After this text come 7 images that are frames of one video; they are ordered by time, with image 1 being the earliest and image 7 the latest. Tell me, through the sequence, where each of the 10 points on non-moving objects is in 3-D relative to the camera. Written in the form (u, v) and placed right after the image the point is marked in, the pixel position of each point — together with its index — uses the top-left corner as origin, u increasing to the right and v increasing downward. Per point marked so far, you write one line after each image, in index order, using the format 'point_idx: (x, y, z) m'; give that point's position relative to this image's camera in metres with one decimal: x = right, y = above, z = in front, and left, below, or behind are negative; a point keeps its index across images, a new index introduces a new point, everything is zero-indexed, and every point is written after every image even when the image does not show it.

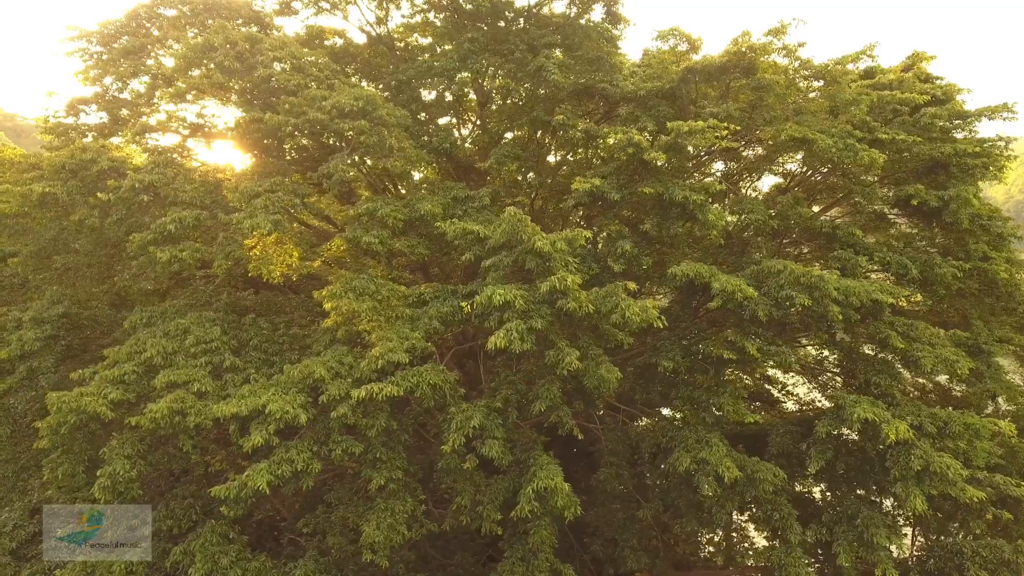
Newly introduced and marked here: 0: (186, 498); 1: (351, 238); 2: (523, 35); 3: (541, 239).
0: (-4.6, -2.9, +7.1) m
1: (-2.3, +0.7, +7.2) m
2: (+0.3, +5.0, +9.9) m
3: (+0.4, +0.7, +6.8) m
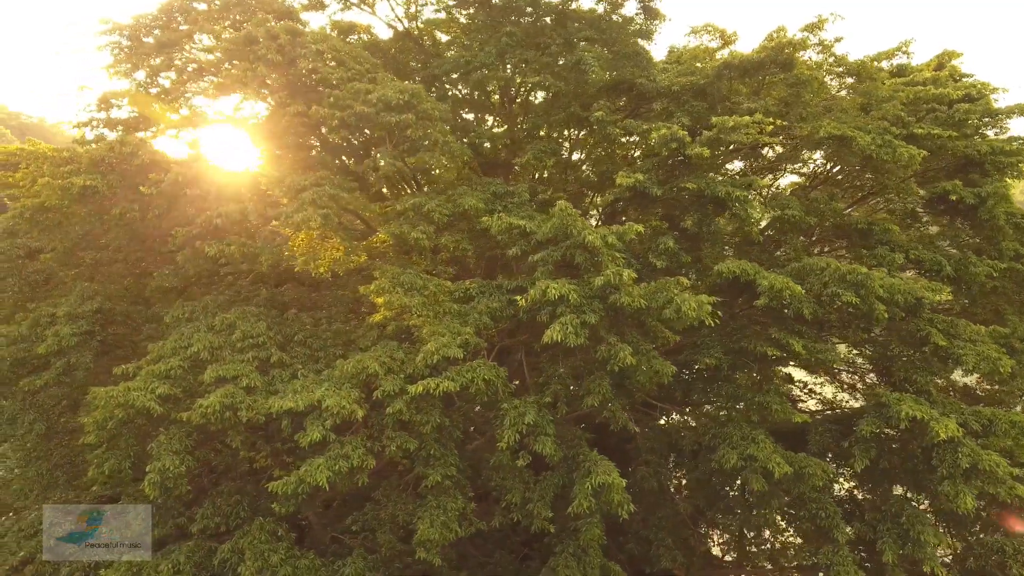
0: (-3.9, -2.9, +7.0) m
1: (-1.6, +0.8, +7.1) m
2: (+0.9, +5.1, +9.9) m
3: (+1.0, +0.7, +6.7) m
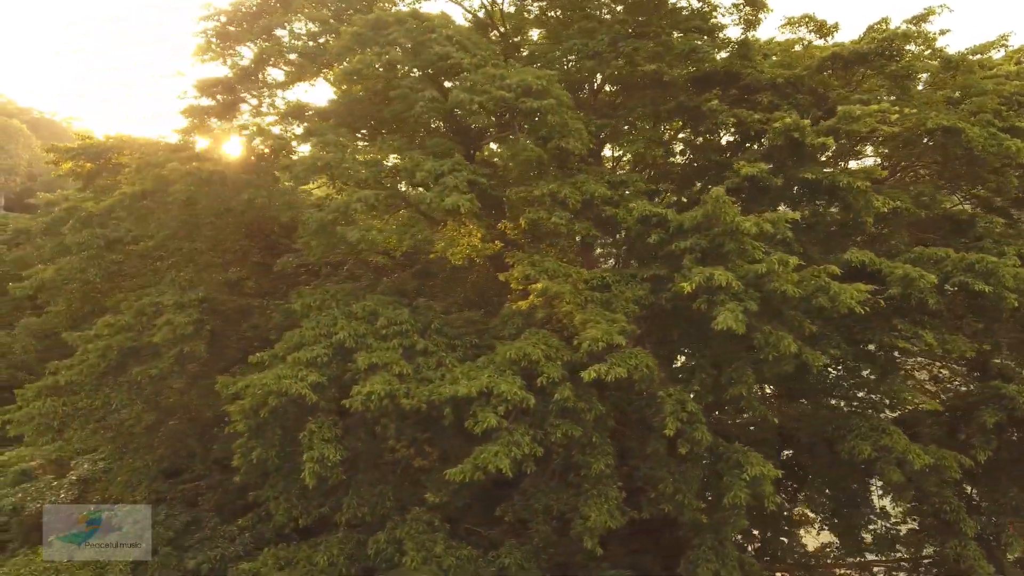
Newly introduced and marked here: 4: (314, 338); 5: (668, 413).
0: (-1.9, -2.7, +6.9) m
1: (+0.4, +1.0, +7.0) m
2: (+2.9, +5.2, +9.8) m
3: (+3.1, +0.9, +6.6) m
4: (-2.6, -0.7, +6.8) m
5: (+1.9, -1.6, +6.3) m
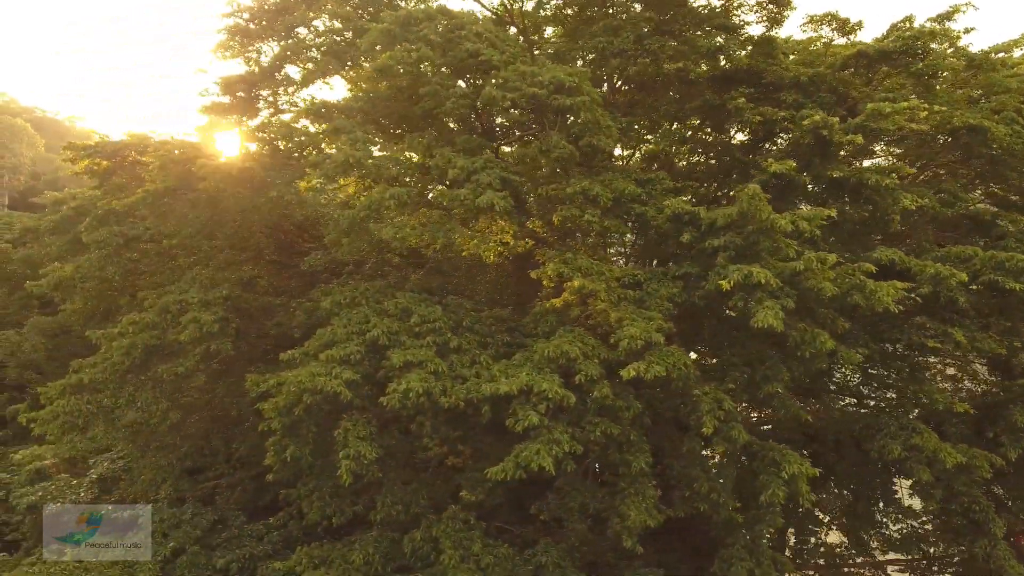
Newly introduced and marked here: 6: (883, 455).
0: (-1.4, -2.6, +6.9) m
1: (+0.8, +1.0, +6.9) m
2: (+3.4, +5.2, +9.8) m
3: (+3.5, +0.9, +6.6) m
4: (-2.2, -0.6, +6.8) m
5: (+2.4, -1.5, +6.3) m
6: (+5.6, -2.5, +7.7) m
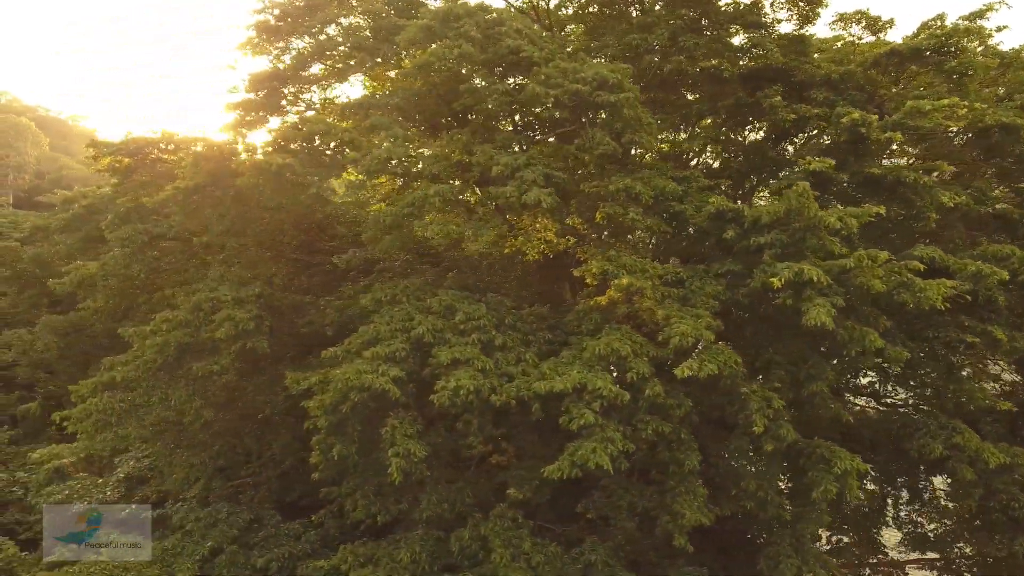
0: (-0.8, -2.6, +6.8) m
1: (+1.4, +1.0, +6.9) m
2: (+4.0, +5.3, +9.7) m
3: (+4.1, +1.0, +6.6) m
4: (-1.6, -0.6, +6.7) m
5: (+3.0, -1.5, +6.2) m
6: (+6.2, -2.5, +7.7) m
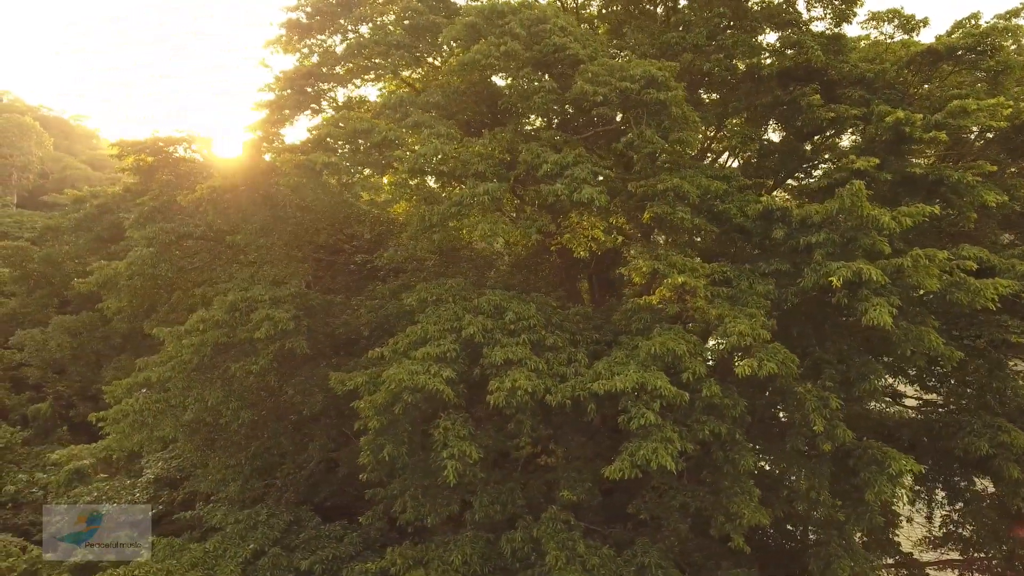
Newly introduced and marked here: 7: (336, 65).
0: (-0.2, -2.6, +6.8) m
1: (+2.1, +1.0, +6.9) m
2: (+4.7, +5.3, +9.7) m
3: (+4.8, +1.0, +6.5) m
4: (-0.9, -0.6, +6.6) m
5: (+3.6, -1.5, +6.2) m
6: (+6.9, -2.5, +7.6) m
7: (-3.2, +4.1, +9.4) m
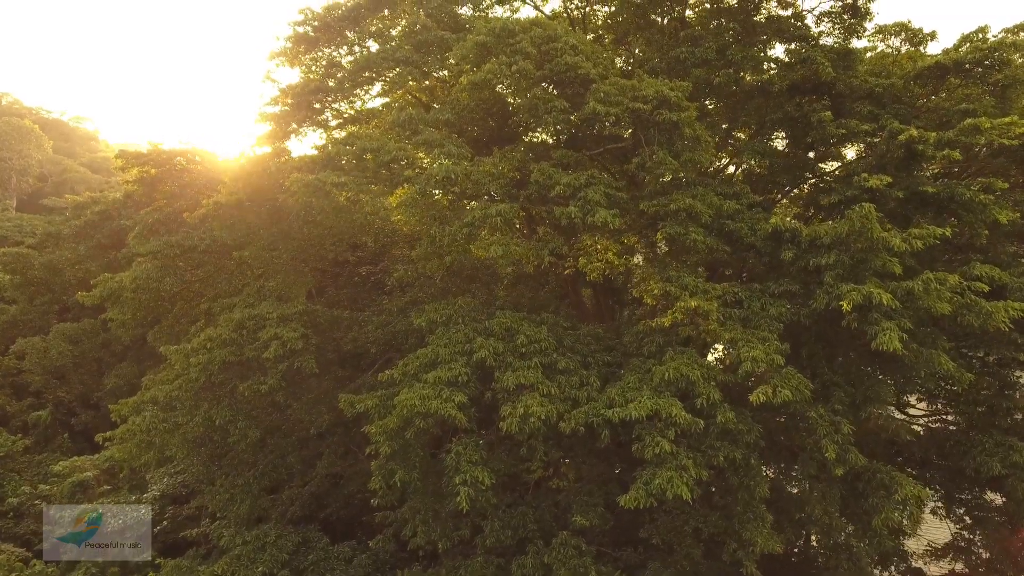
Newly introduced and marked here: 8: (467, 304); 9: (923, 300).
0: (0.0, -2.9, +6.7) m
1: (+2.2, +0.7, +6.8) m
2: (+4.8, +5.0, +9.7) m
3: (+4.9, +0.7, +6.5) m
4: (-0.8, -0.9, +6.6) m
5: (+3.8, -1.8, +6.1) m
6: (+7.0, -2.8, +7.6) m
7: (-3.1, +3.8, +9.3) m
8: (-0.7, -0.2, +7.4) m
9: (+5.2, -0.2, +6.3) m
